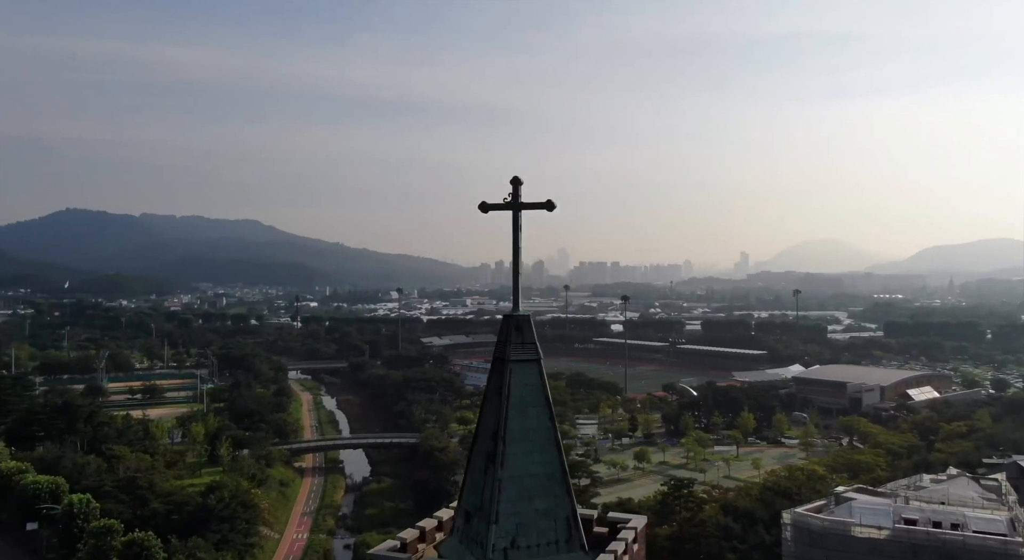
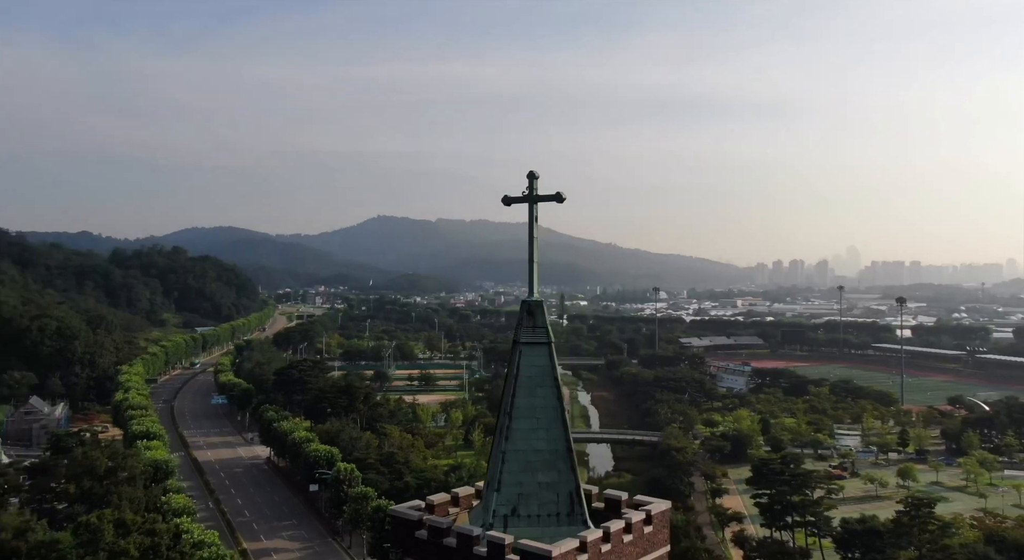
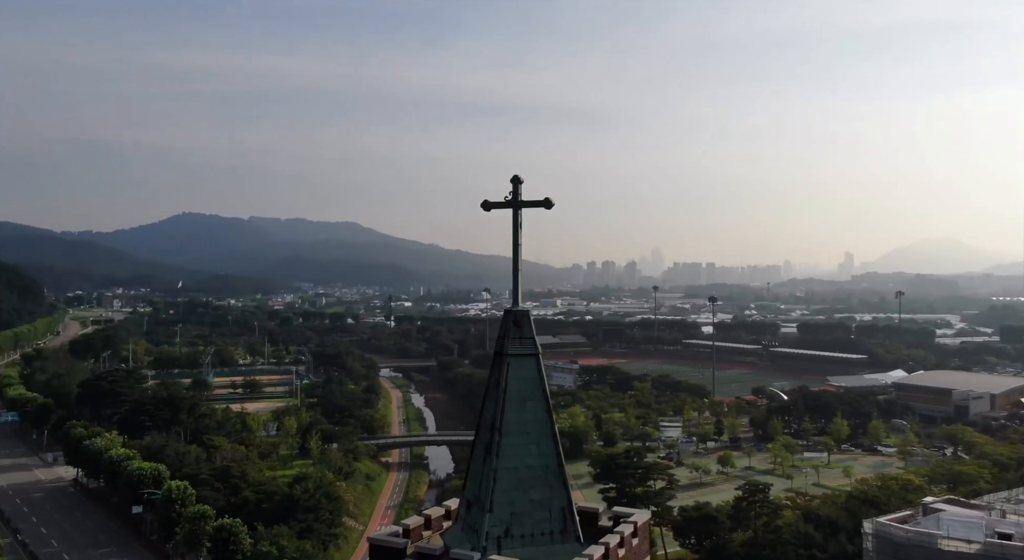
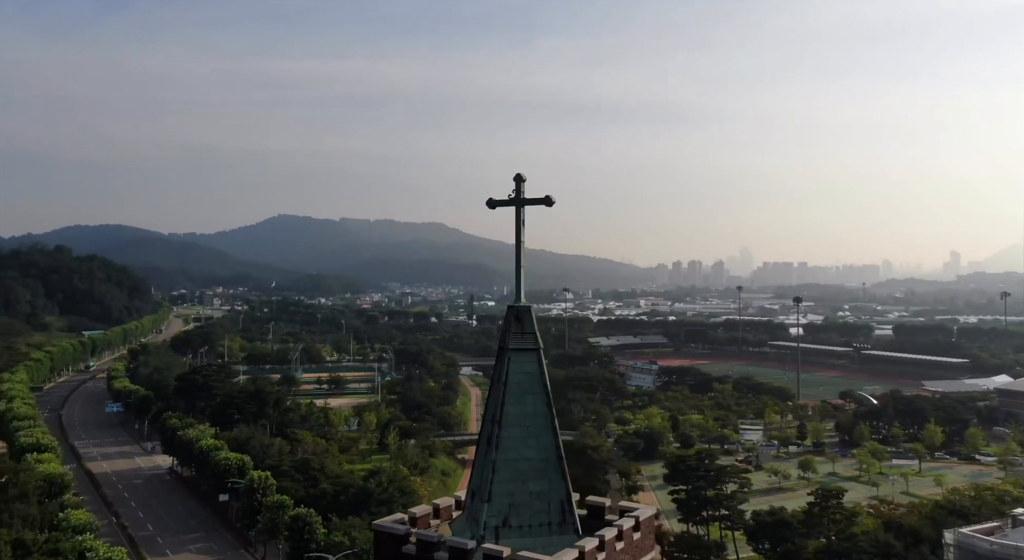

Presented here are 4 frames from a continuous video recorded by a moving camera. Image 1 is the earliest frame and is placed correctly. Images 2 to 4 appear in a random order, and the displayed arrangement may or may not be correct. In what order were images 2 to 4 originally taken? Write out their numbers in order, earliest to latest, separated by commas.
3, 4, 2
